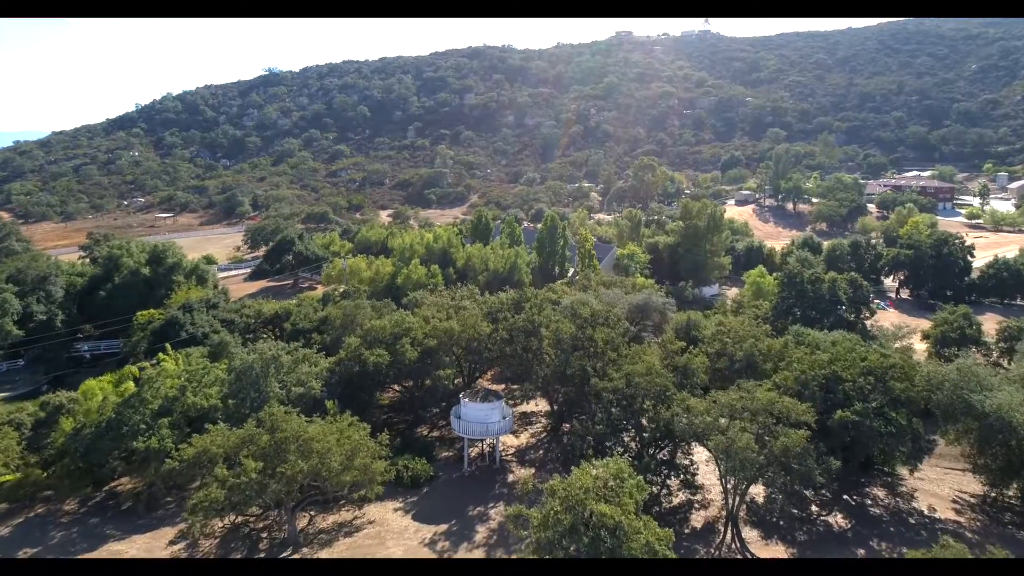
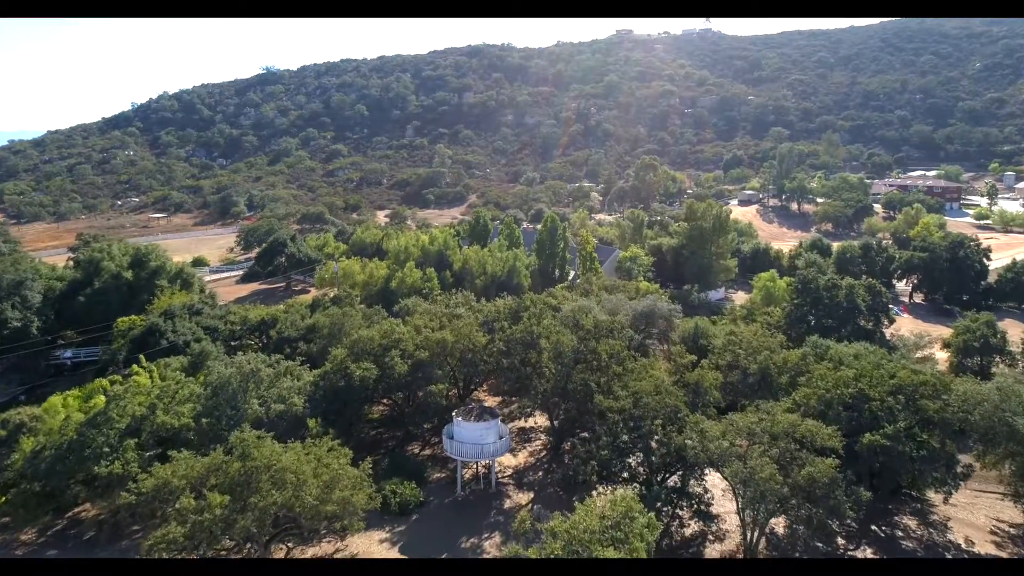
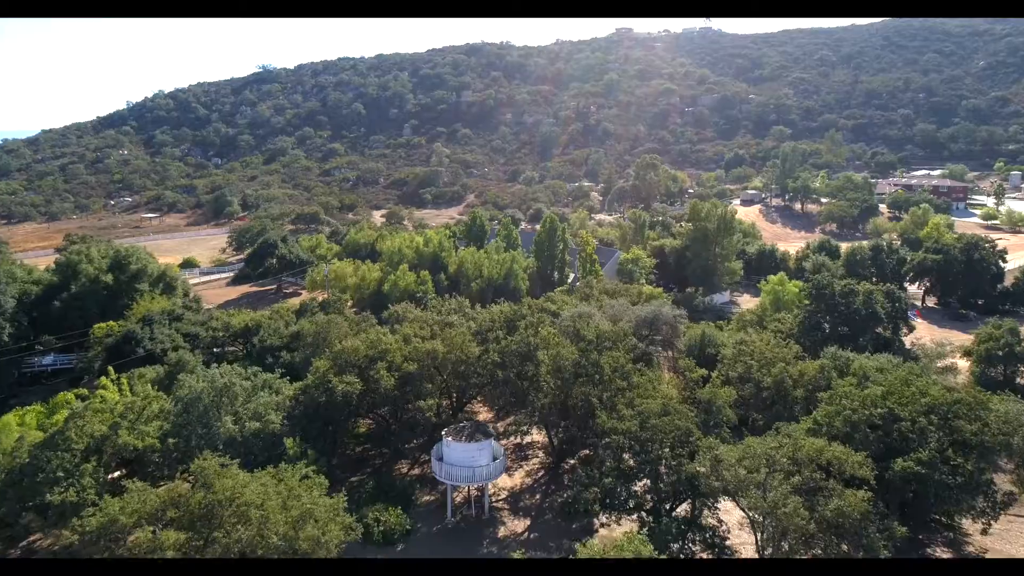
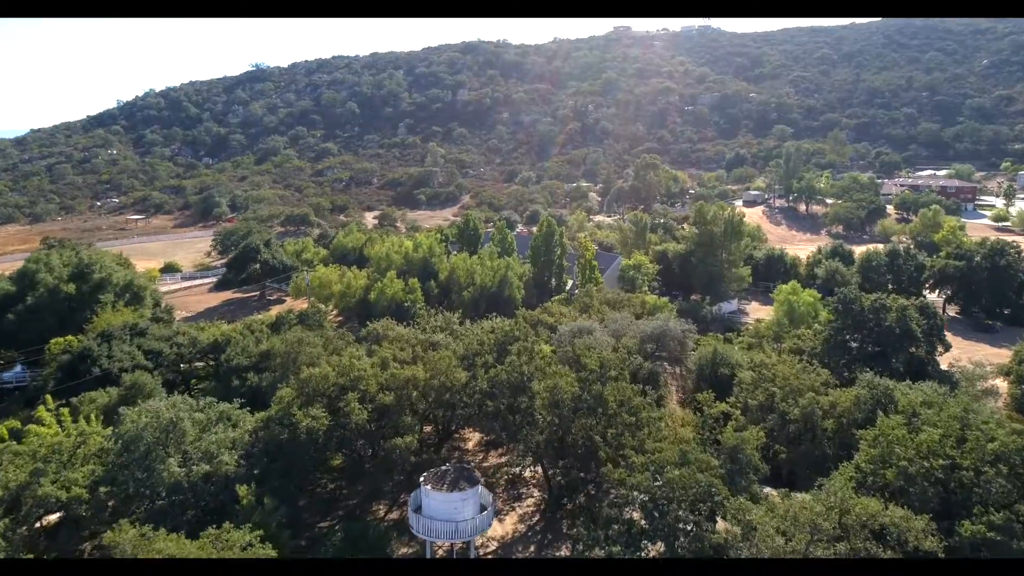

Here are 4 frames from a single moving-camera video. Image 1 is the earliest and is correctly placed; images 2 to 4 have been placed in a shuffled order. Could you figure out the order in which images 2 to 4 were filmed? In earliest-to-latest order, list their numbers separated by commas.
2, 3, 4
